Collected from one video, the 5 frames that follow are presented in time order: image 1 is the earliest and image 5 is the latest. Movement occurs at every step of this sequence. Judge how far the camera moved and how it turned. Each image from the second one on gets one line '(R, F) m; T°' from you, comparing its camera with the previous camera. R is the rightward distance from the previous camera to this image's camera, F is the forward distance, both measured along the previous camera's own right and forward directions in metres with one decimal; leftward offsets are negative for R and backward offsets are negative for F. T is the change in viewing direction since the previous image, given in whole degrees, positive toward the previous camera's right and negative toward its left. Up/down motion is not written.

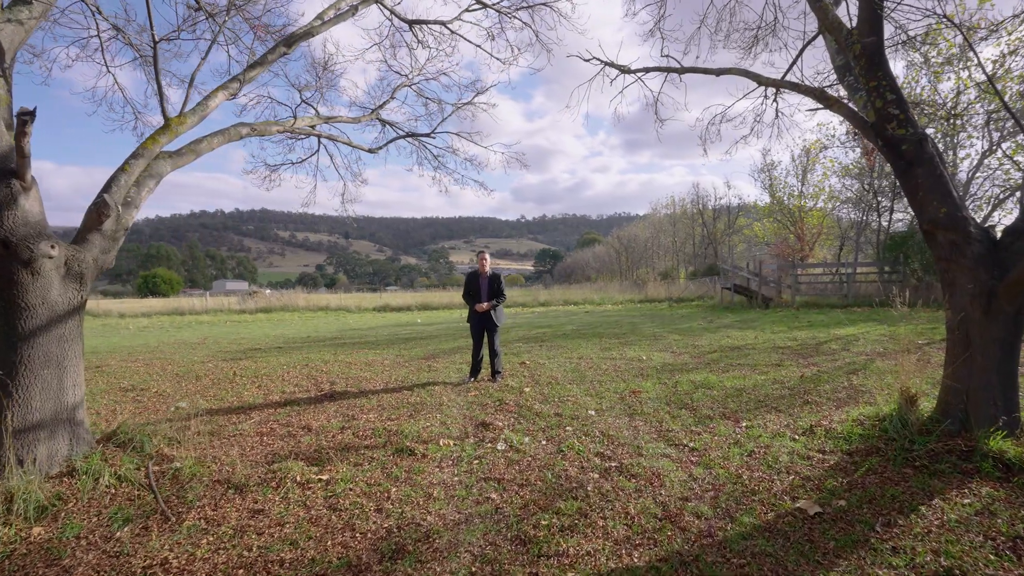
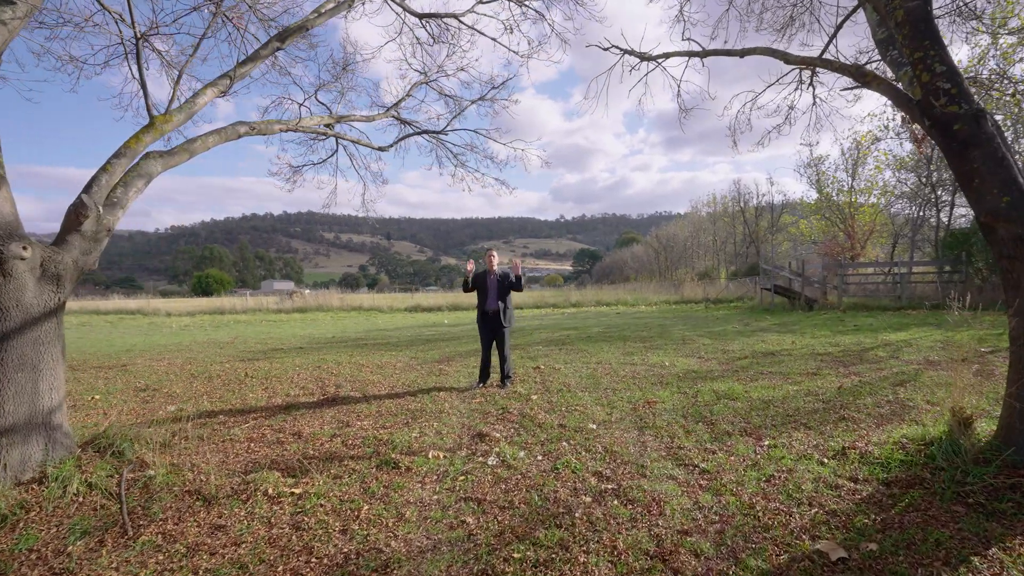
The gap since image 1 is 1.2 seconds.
(+0.4, +0.4) m; -4°
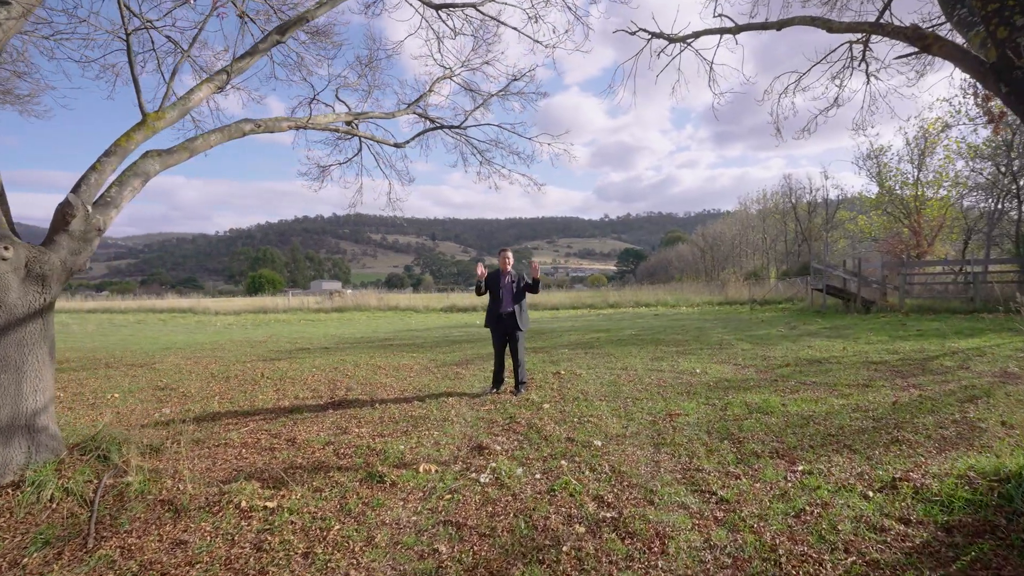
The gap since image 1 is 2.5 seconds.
(+0.4, +0.4) m; -5°
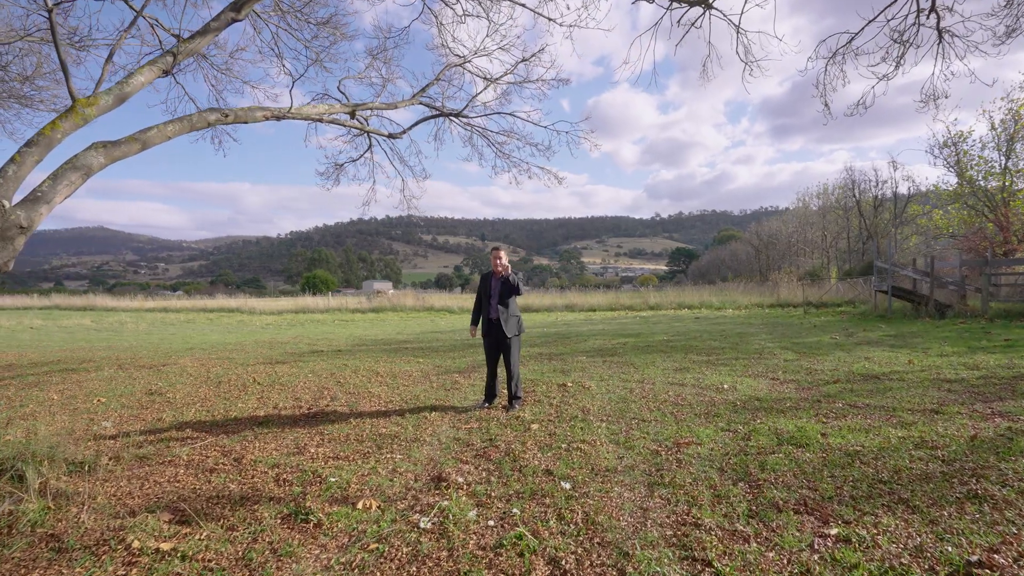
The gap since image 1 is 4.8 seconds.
(+0.6, +0.8) m; -6°
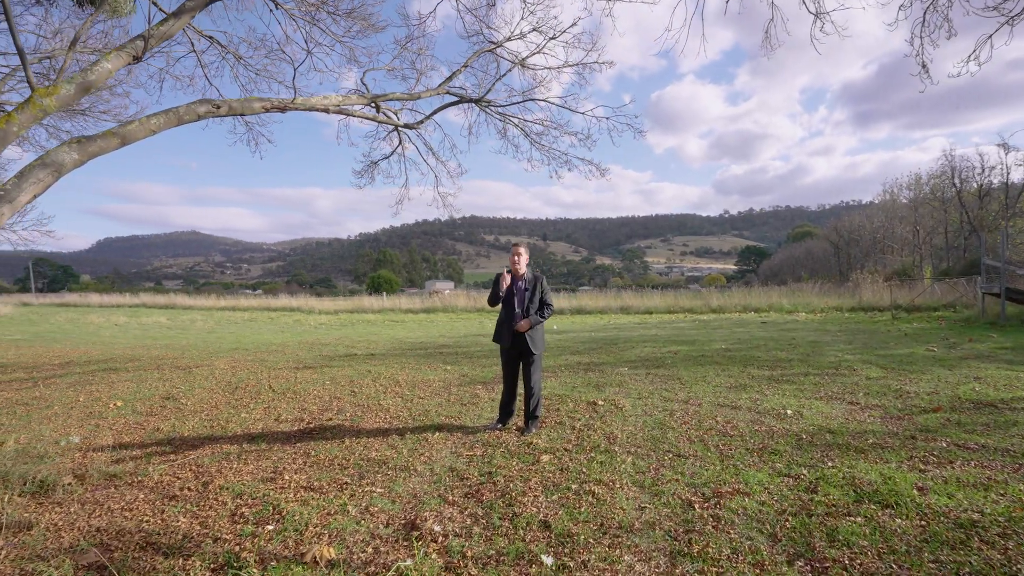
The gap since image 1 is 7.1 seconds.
(+0.4, +0.8) m; -7°
